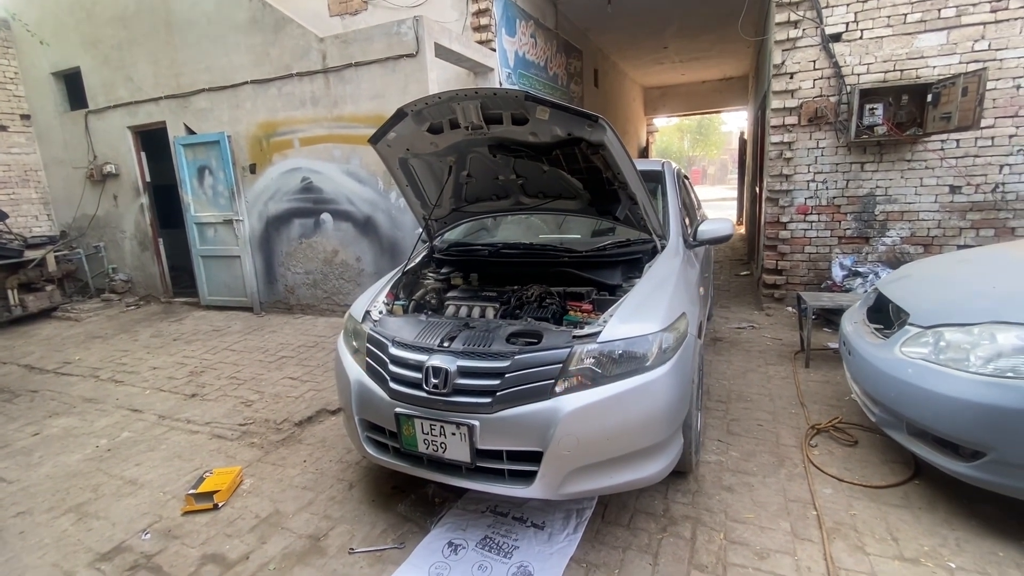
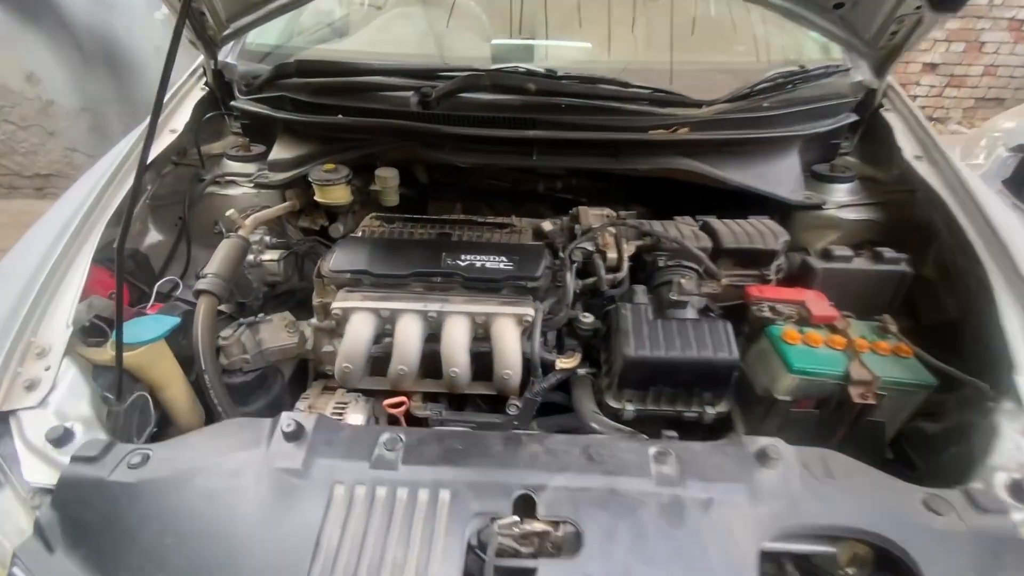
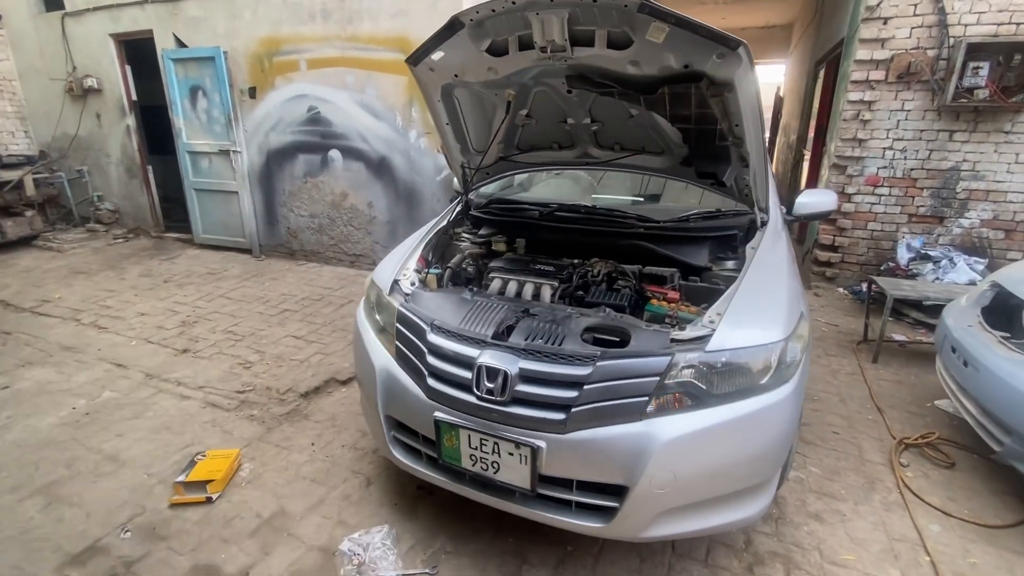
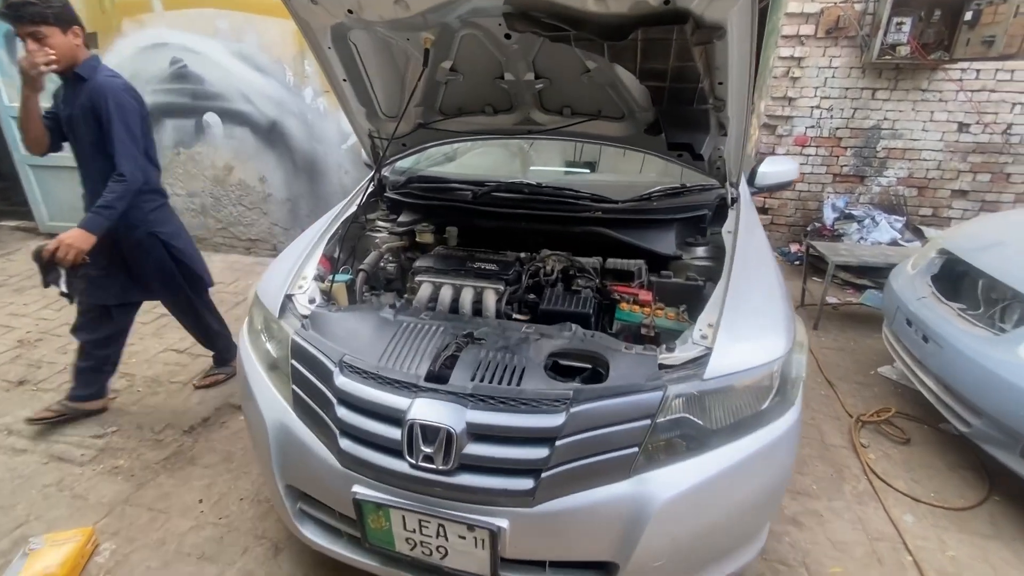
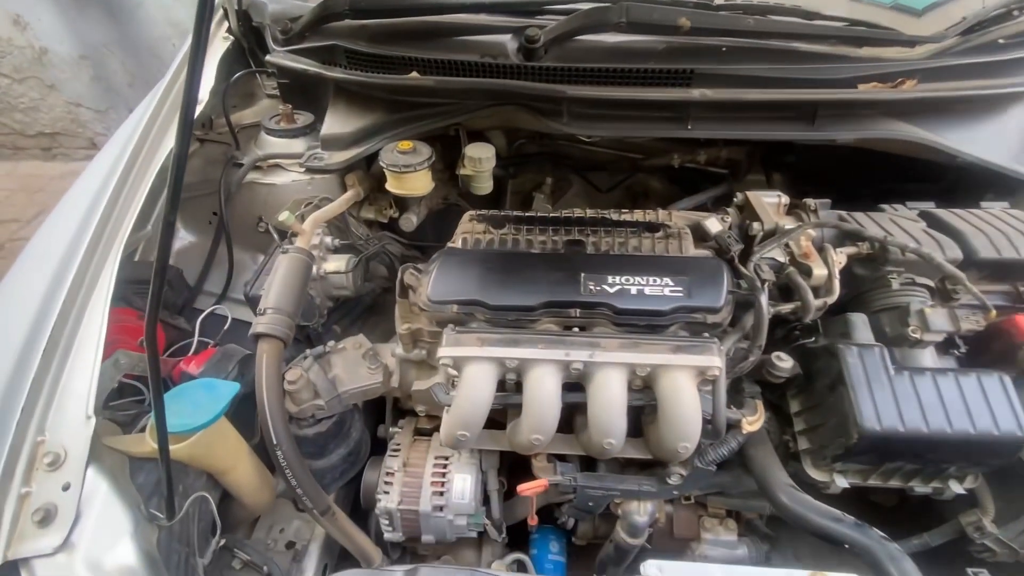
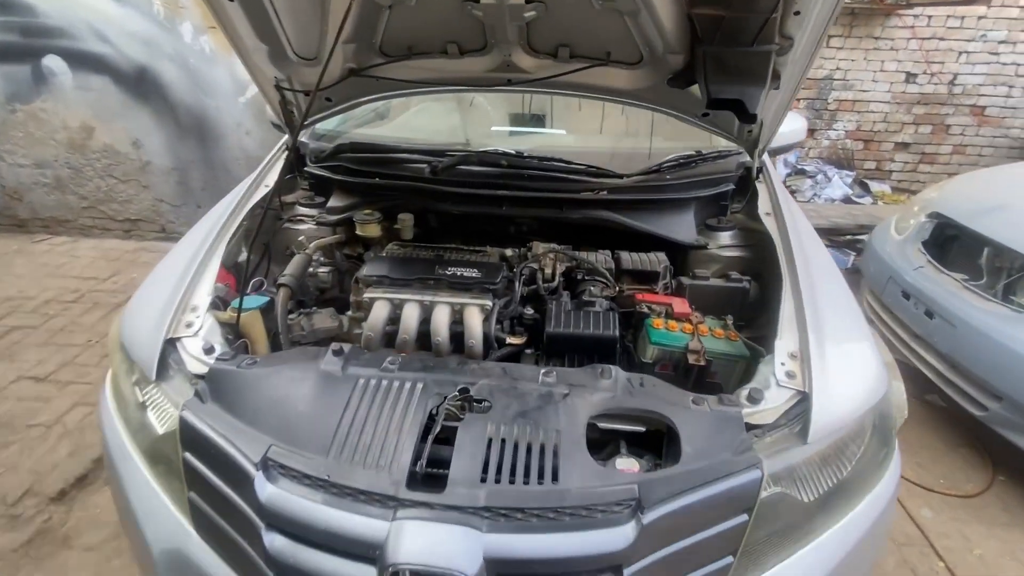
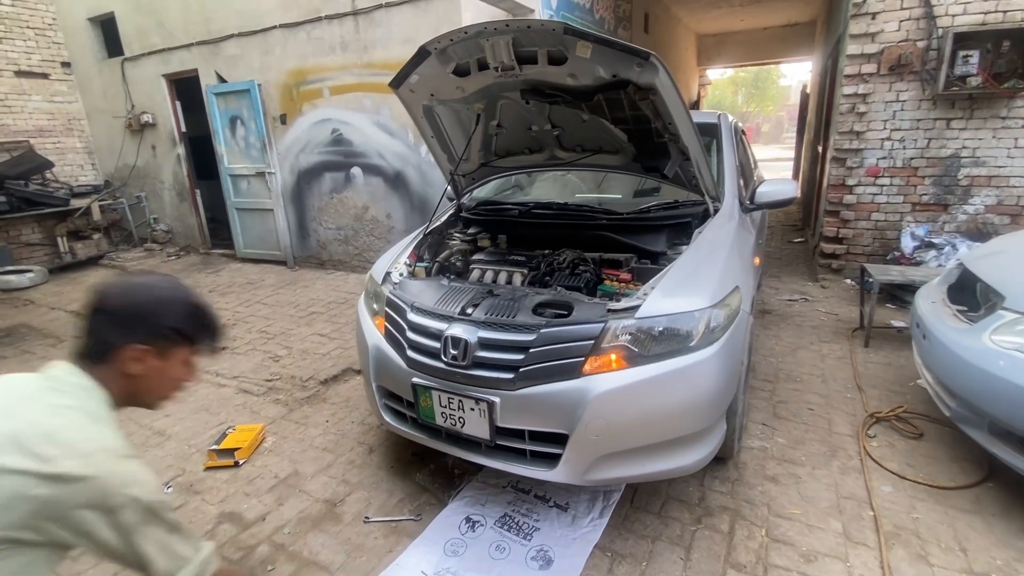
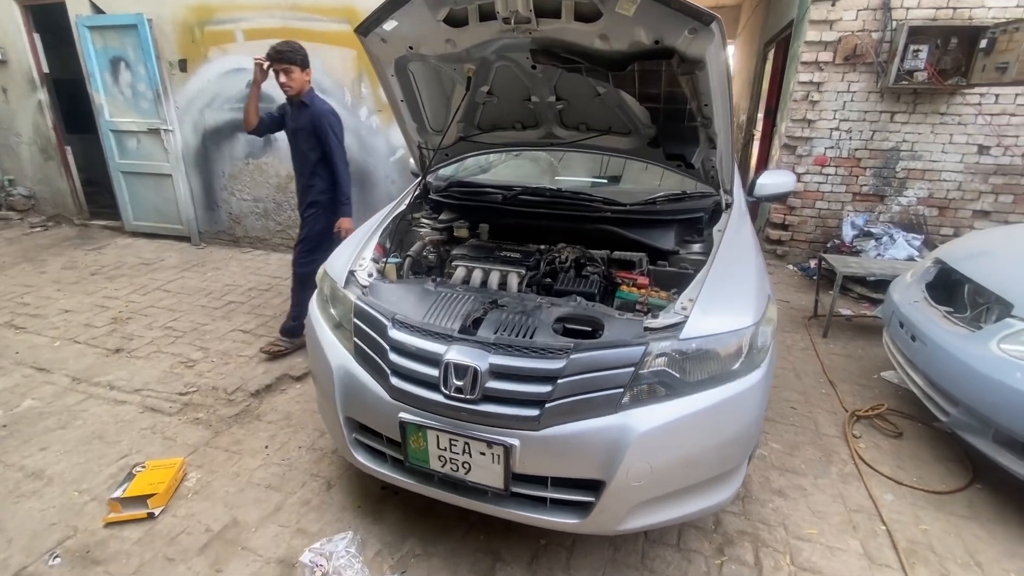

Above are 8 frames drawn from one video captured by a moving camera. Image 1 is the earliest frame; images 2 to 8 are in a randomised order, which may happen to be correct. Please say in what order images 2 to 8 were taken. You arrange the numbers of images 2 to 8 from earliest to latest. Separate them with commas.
7, 3, 8, 4, 6, 2, 5
